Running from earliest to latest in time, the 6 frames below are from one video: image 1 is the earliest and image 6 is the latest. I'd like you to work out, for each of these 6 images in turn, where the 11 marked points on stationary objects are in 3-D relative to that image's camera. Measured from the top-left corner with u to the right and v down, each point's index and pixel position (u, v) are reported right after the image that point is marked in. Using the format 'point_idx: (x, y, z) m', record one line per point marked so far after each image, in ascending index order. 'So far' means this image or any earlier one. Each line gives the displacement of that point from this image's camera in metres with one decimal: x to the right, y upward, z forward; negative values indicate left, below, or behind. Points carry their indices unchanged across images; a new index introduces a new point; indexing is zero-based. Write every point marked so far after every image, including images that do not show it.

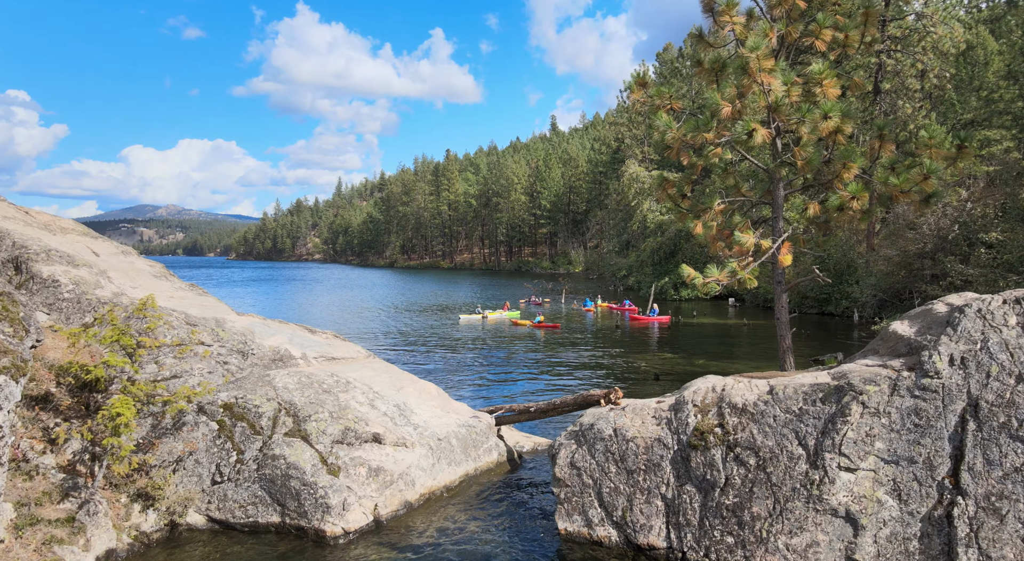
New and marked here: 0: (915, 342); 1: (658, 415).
0: (+6.6, -1.0, +11.3) m
1: (+2.6, -2.4, +12.5) m
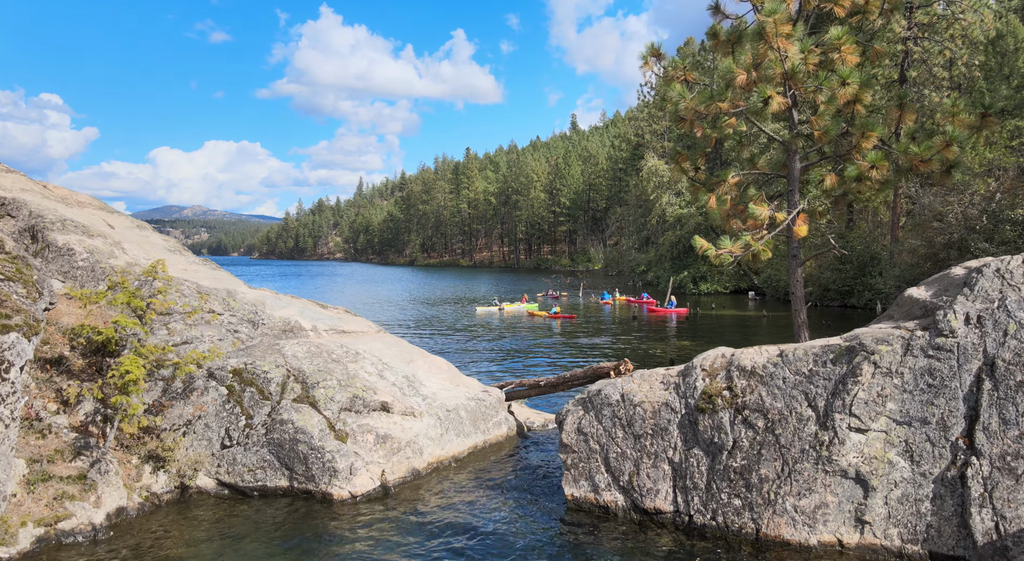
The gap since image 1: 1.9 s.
0: (+6.7, -0.4, +11.1) m
1: (+2.7, -1.8, +12.4) m
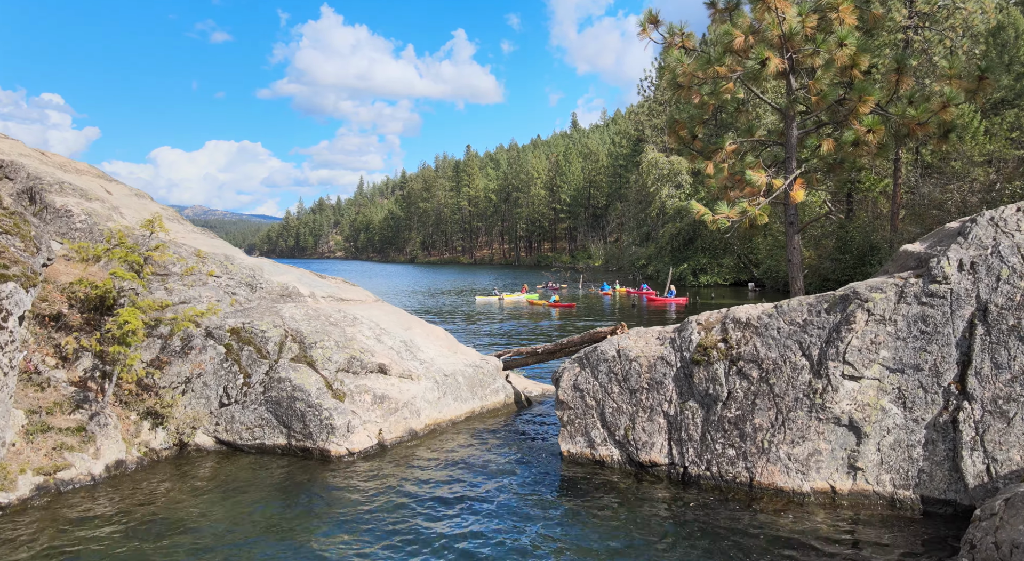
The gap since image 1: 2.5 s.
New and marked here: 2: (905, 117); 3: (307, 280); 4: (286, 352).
0: (+6.6, +0.4, +11.1) m
1: (+2.7, -1.0, +12.4) m
2: (+8.6, +3.6, +15.1) m
3: (-5.0, 0.0, +16.9) m
4: (-4.5, -1.4, +13.8) m
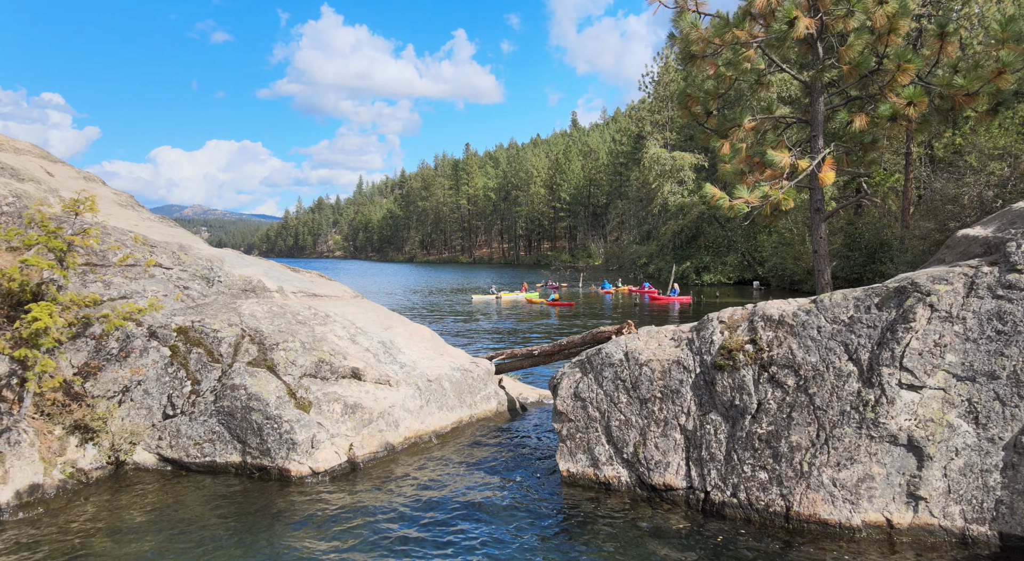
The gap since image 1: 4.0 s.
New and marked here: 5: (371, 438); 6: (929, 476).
0: (+6.5, +0.5, +9.3) m
1: (+2.5, -0.8, +10.6) m
2: (+8.4, +3.7, +13.3) m
3: (-5.1, +0.1, +15.0) m
4: (-4.7, -1.3, +12.0) m
5: (-2.5, -2.8, +12.1) m
6: (+5.1, -2.4, +8.5) m
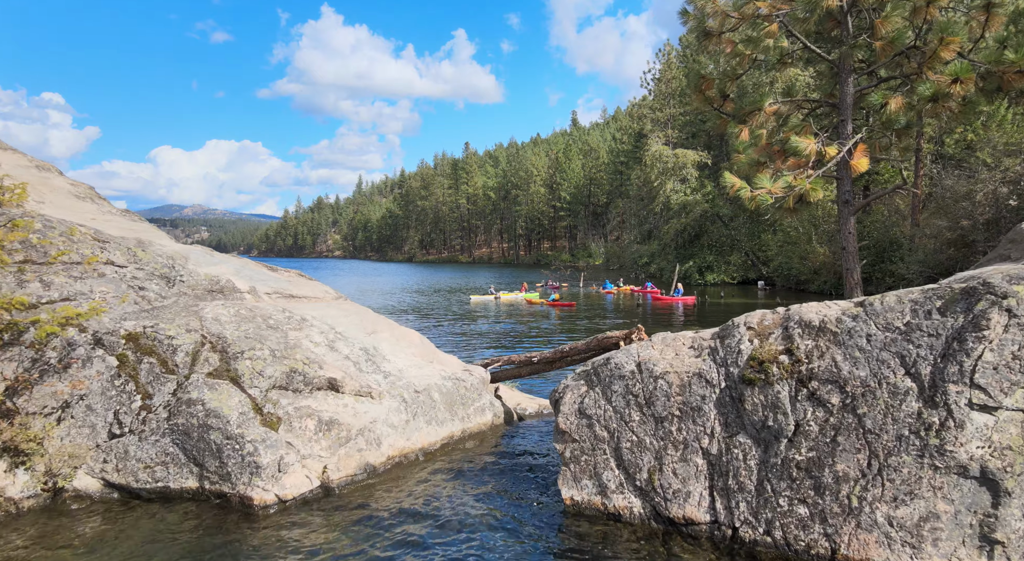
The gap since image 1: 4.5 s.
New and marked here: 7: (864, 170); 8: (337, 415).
0: (+6.4, +0.5, +7.9) m
1: (+2.5, -0.8, +9.2) m
2: (+8.4, +3.7, +11.9) m
3: (-5.2, +0.2, +13.6) m
4: (-4.7, -1.3, +10.5) m
5: (-2.5, -2.8, +10.7) m
6: (+5.1, -2.4, +7.1) m
7: (+6.3, +2.0, +12.4) m
8: (-2.7, -2.1, +10.9) m
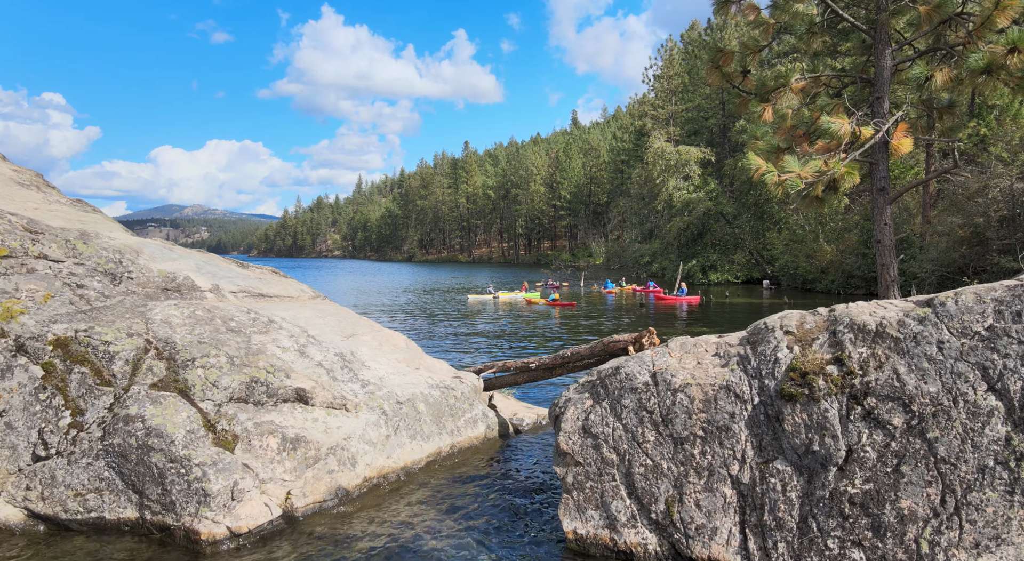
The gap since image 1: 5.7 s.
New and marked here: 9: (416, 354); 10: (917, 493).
0: (+6.3, +0.6, +6.4) m
1: (+2.4, -0.8, +7.7) m
2: (+8.3, +3.8, +10.4) m
3: (-5.3, +0.2, +12.2) m
4: (-4.8, -1.2, +9.1) m
5: (-2.6, -2.7, +9.3) m
6: (+5.0, -2.3, +5.7) m
7: (+6.2, +2.0, +11.0) m
8: (-2.8, -2.1, +9.4) m
9: (-1.8, -1.3, +12.6) m
10: (+3.7, -1.9, +6.3) m
